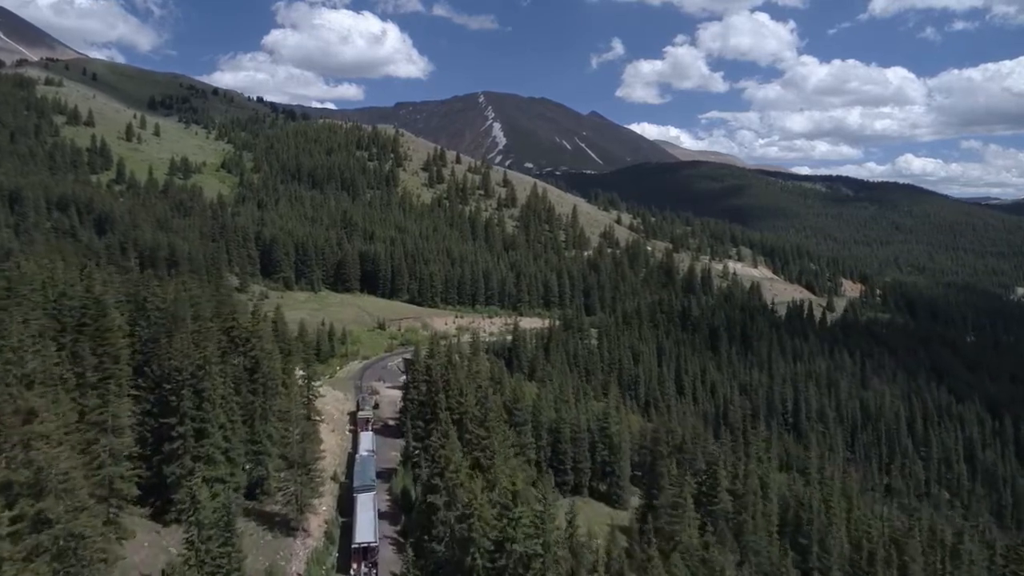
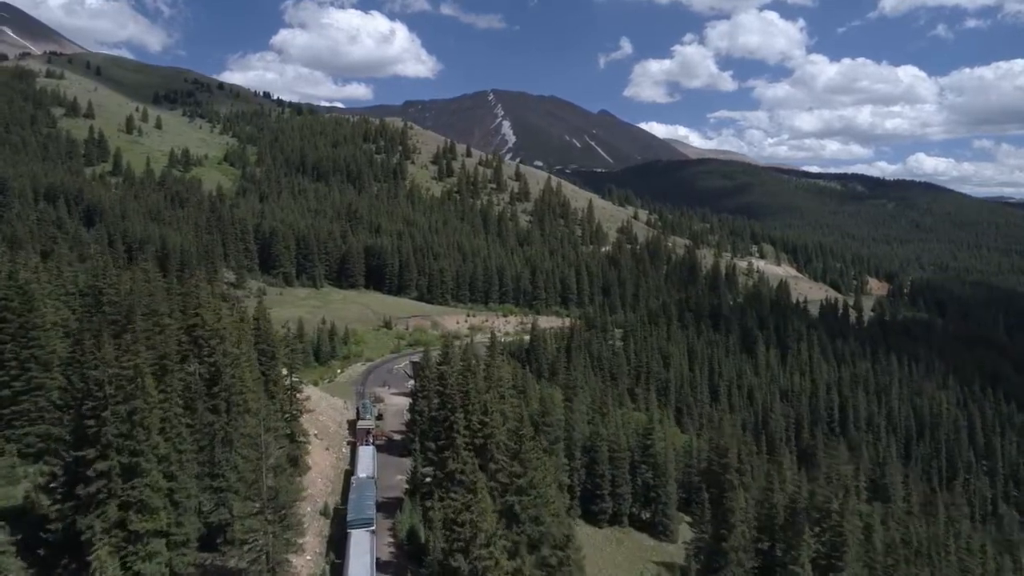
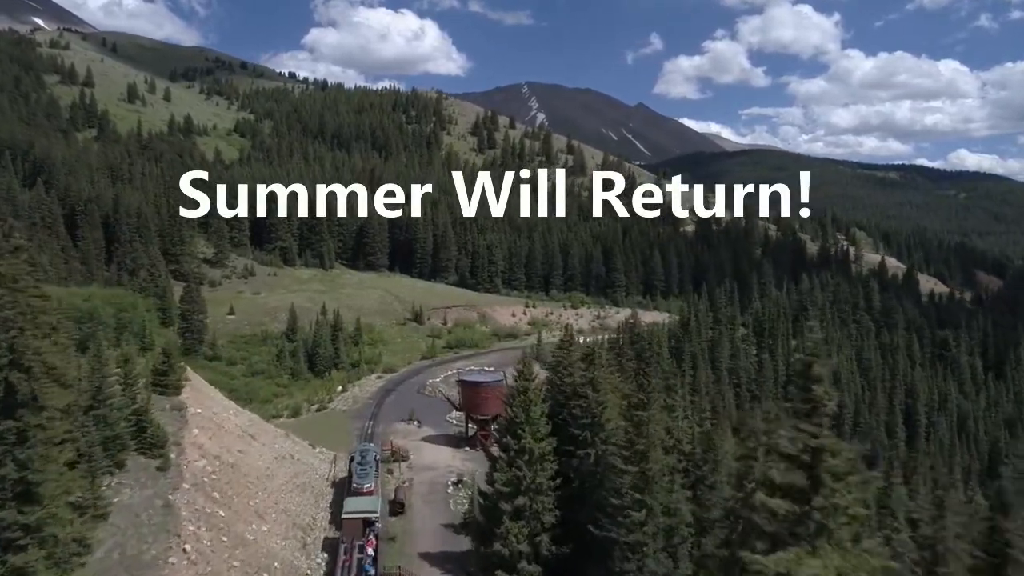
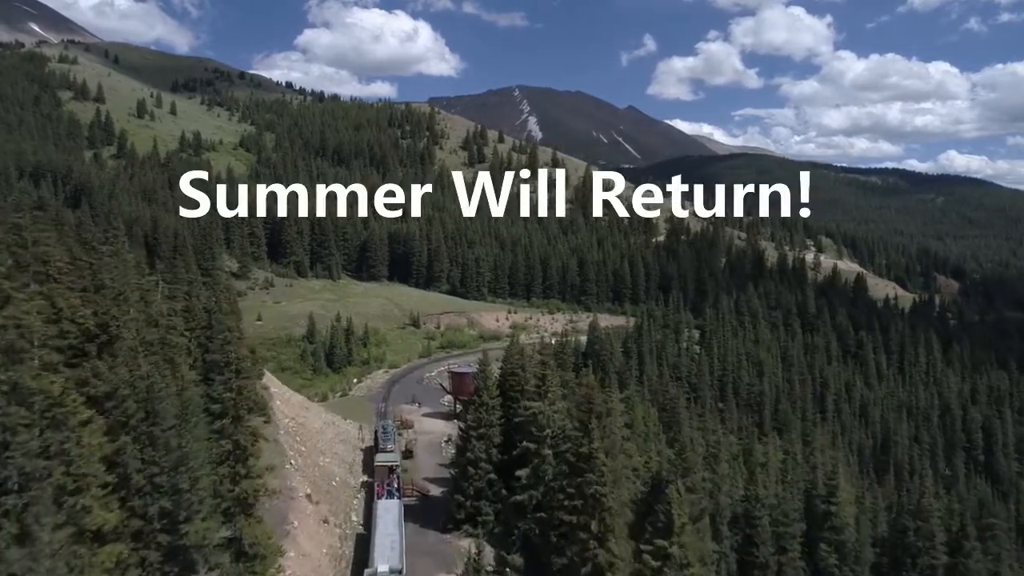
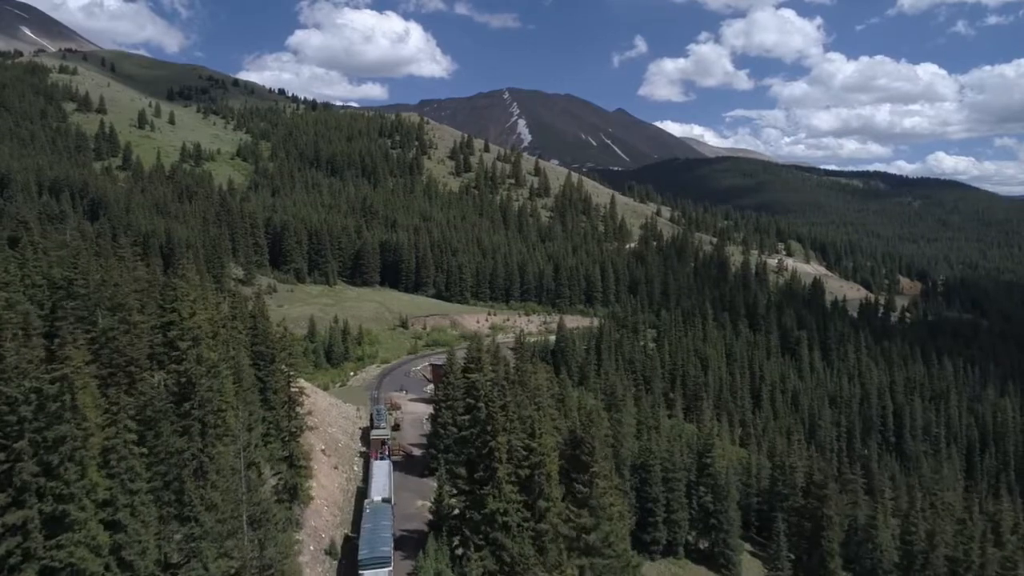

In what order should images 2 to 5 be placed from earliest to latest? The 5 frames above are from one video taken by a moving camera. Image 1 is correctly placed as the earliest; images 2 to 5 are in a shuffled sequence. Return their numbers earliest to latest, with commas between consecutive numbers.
2, 5, 4, 3
